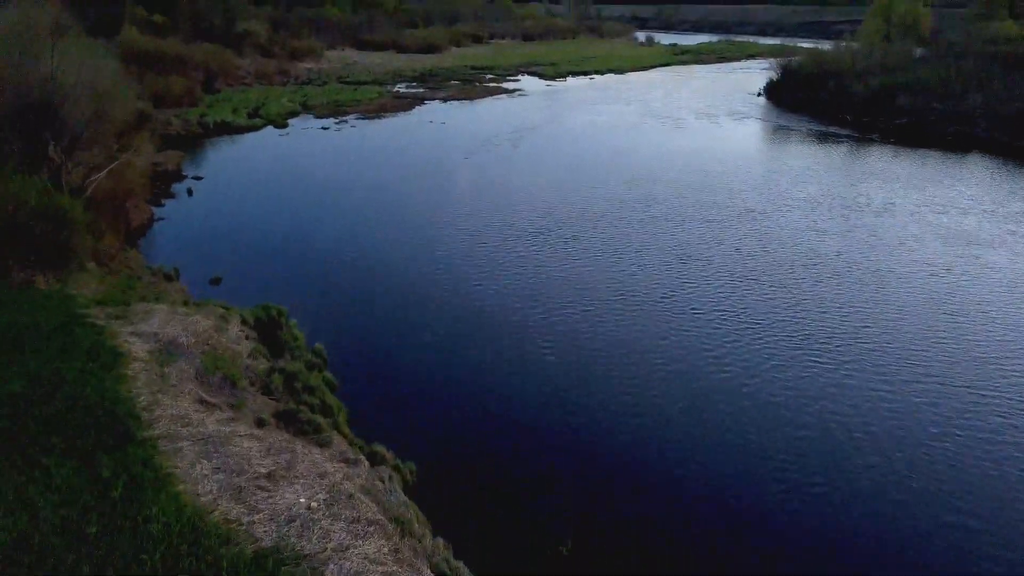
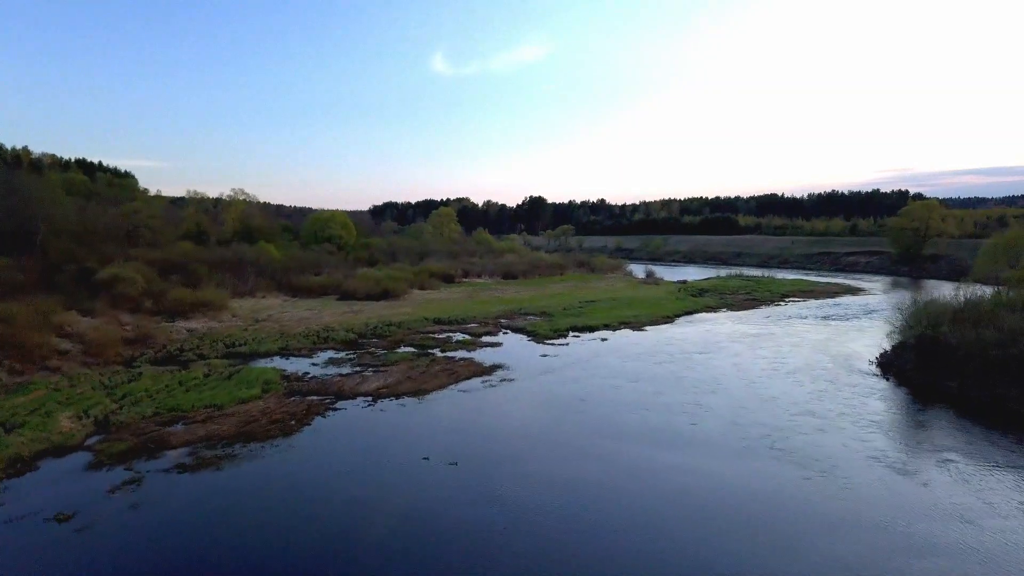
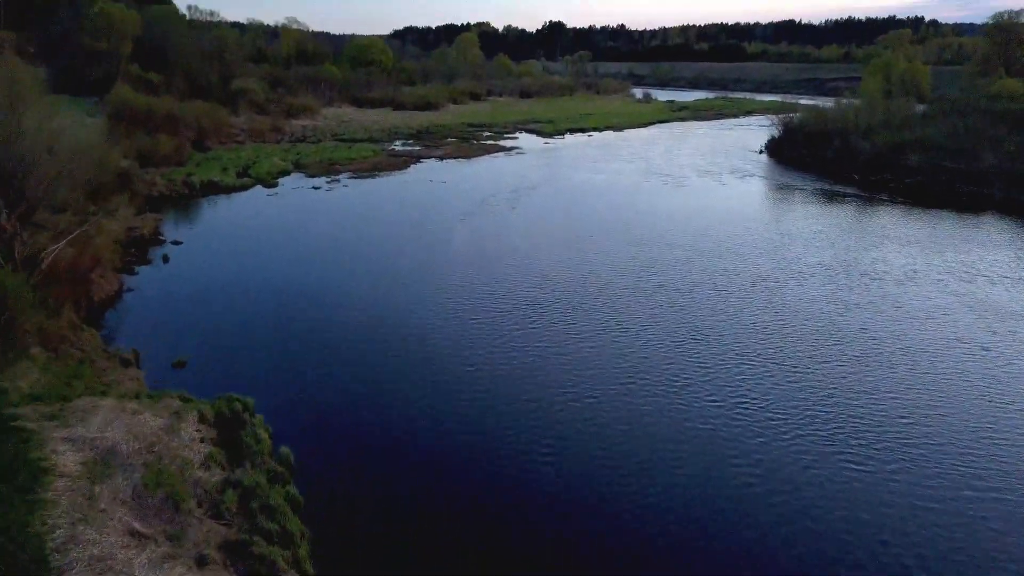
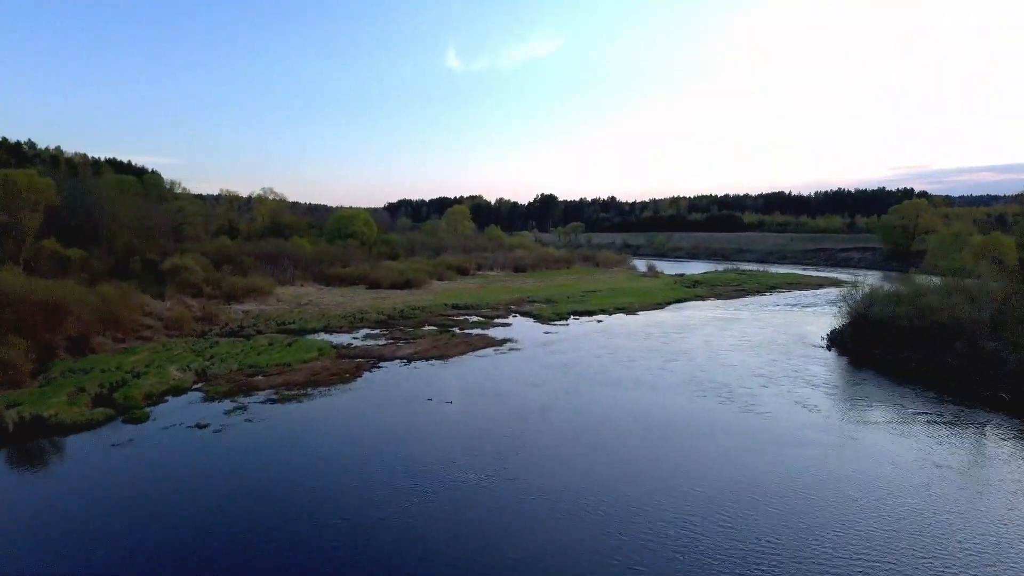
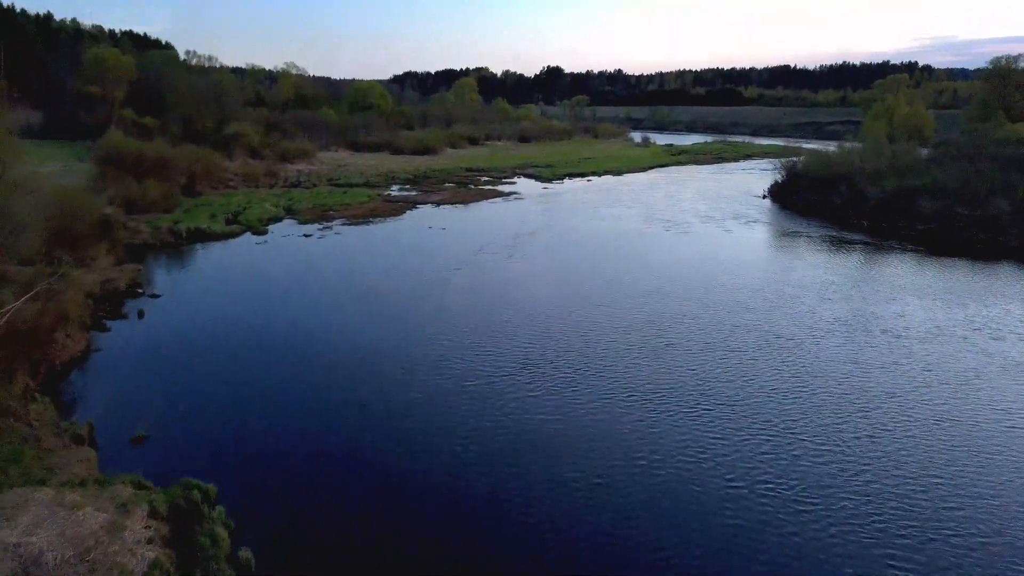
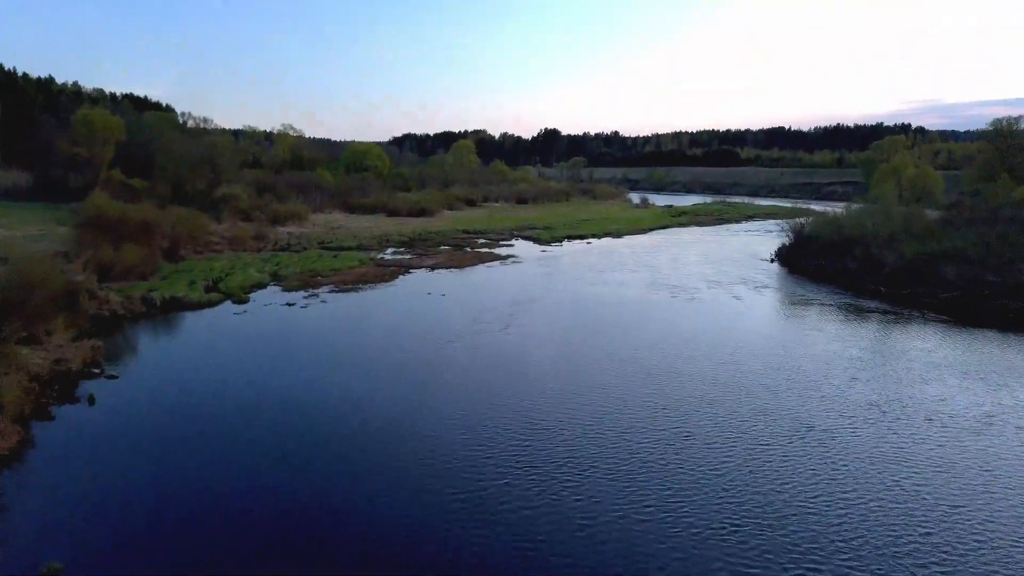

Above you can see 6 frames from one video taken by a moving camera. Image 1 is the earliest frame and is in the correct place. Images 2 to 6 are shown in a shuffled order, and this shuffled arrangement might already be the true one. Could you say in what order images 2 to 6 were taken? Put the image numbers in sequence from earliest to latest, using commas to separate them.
3, 5, 6, 4, 2
